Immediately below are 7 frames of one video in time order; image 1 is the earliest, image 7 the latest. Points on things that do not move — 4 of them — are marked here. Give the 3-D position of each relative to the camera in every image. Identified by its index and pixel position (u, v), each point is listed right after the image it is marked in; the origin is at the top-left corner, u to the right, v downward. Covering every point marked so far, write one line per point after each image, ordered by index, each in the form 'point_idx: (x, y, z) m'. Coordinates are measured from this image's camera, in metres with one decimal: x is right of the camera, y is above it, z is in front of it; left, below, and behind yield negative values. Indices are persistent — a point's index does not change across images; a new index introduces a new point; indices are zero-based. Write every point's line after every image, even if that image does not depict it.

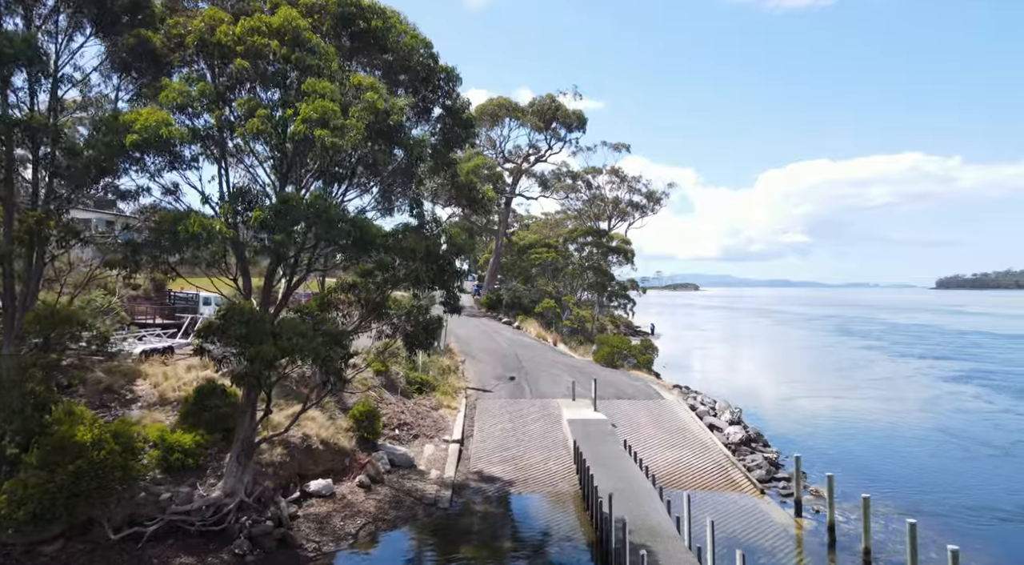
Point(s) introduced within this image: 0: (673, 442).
0: (+4.4, -4.3, +17.7) m
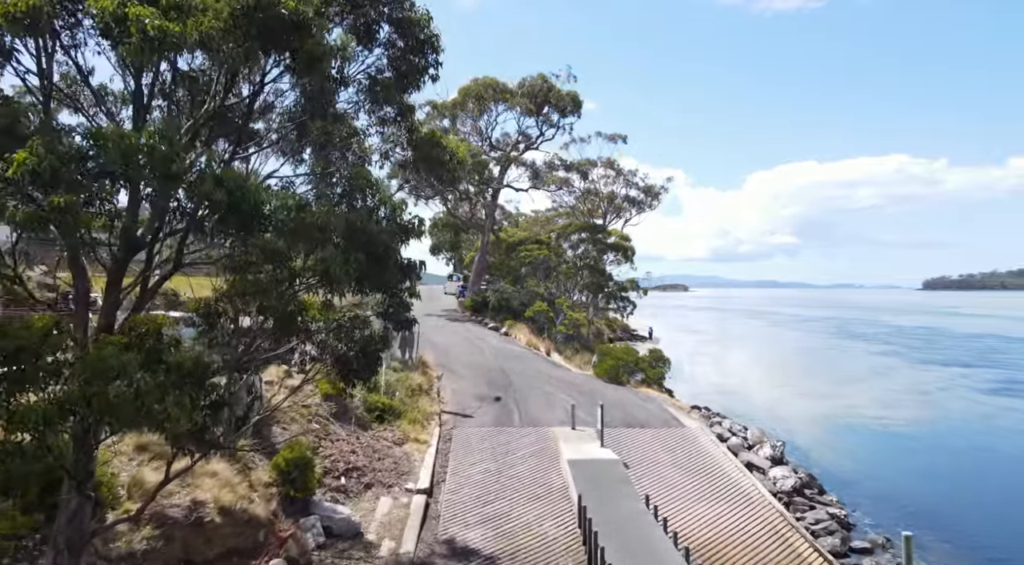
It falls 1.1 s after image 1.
0: (+4.0, -4.3, +13.6) m
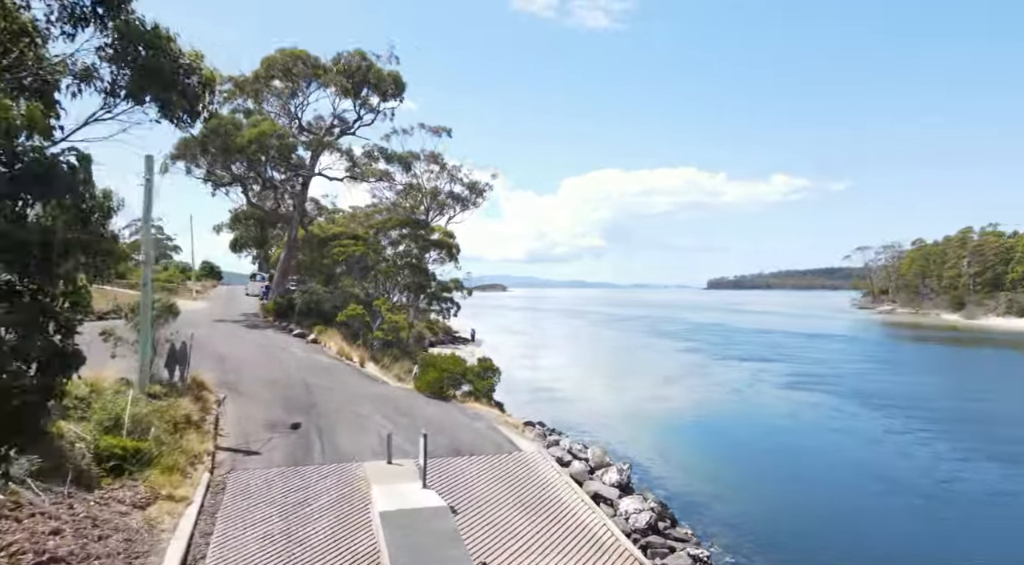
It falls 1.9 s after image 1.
0: (+0.7, -4.3, +11.1) m
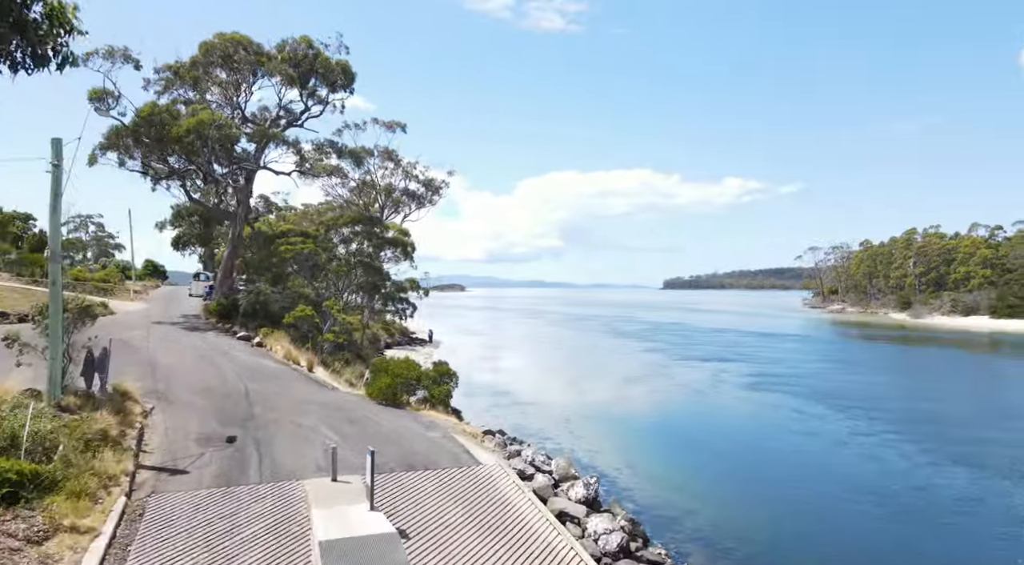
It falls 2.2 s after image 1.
0: (0.0, -4.3, +10.0) m
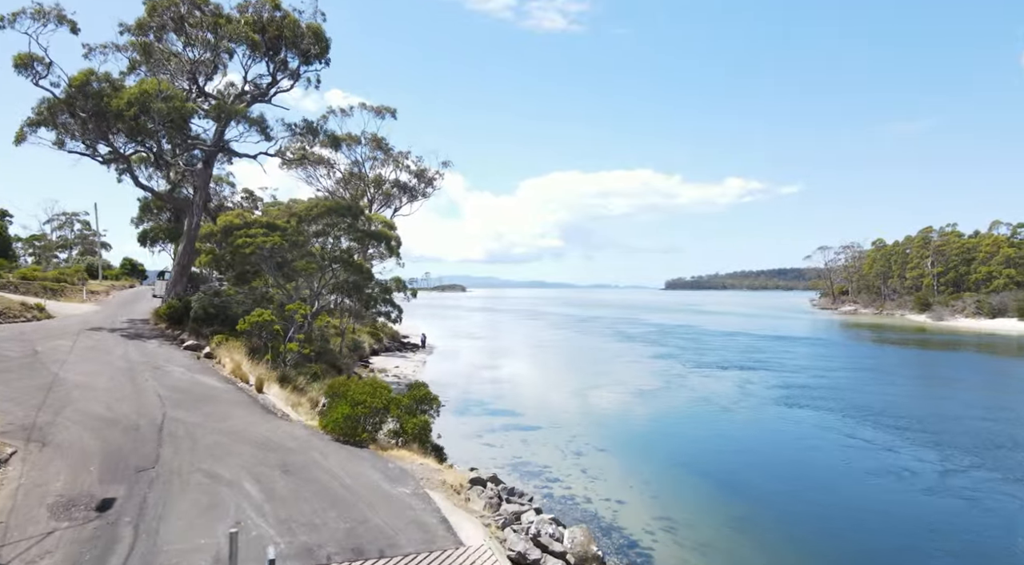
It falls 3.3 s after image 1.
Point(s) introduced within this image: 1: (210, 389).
0: (-0.1, -4.2, +5.5) m
1: (-8.4, -2.9, +18.2) m
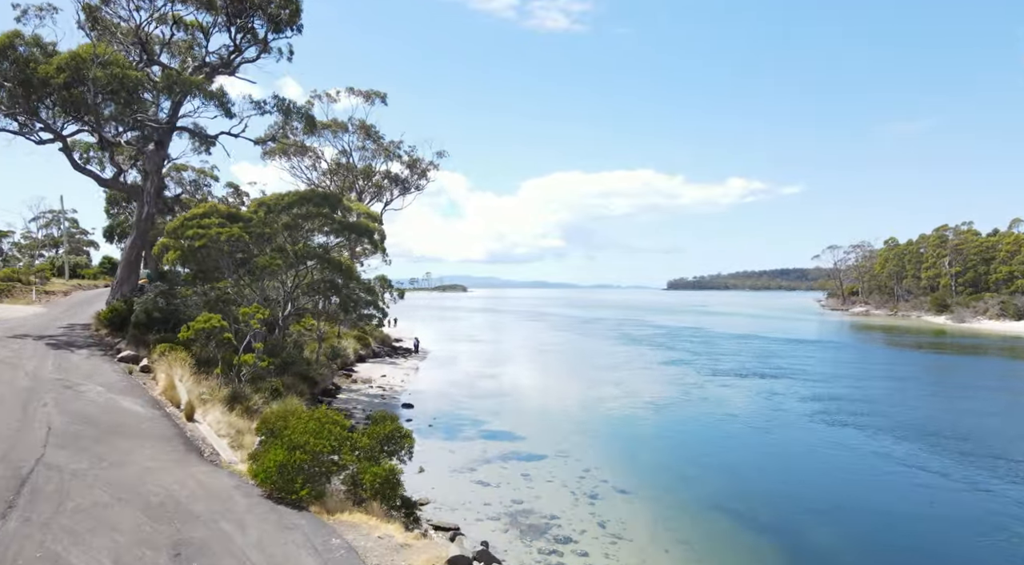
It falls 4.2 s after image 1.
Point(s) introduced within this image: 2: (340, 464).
0: (-0.1, -4.2, +1.7) m
1: (-8.4, -2.9, +14.3) m
2: (-2.9, -3.0, +11.0) m
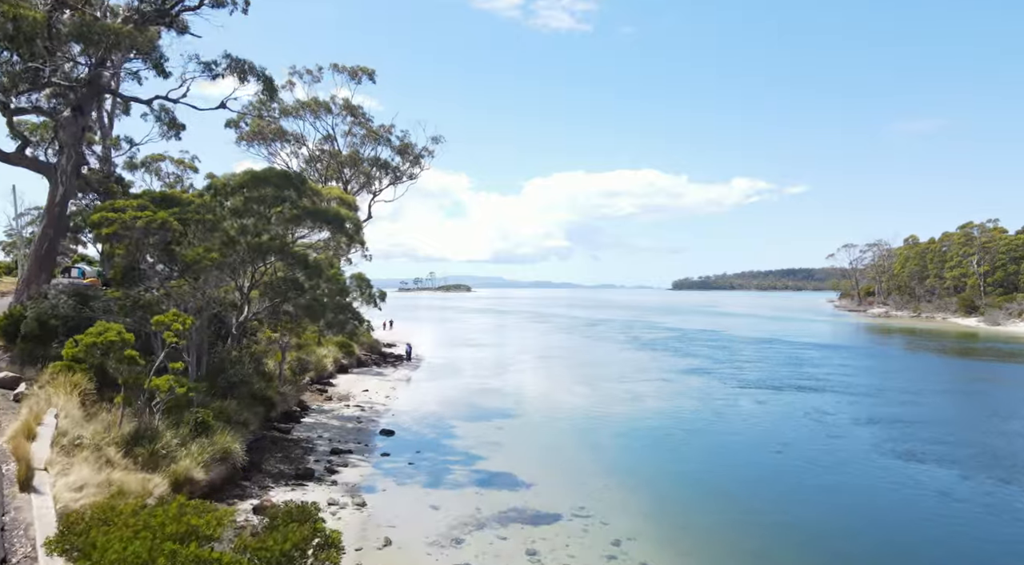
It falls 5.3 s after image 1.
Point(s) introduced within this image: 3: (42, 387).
0: (-0.2, -4.2, -3.2) m
1: (-8.4, -2.9, +9.5) m
2: (-2.9, -3.0, +6.1) m
3: (-10.2, -2.2, +14.2) m
